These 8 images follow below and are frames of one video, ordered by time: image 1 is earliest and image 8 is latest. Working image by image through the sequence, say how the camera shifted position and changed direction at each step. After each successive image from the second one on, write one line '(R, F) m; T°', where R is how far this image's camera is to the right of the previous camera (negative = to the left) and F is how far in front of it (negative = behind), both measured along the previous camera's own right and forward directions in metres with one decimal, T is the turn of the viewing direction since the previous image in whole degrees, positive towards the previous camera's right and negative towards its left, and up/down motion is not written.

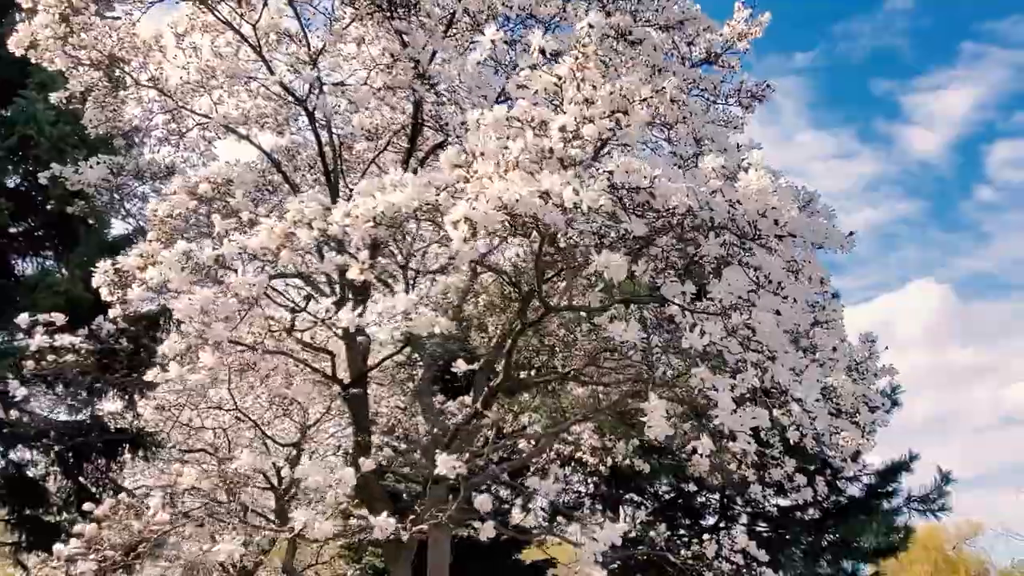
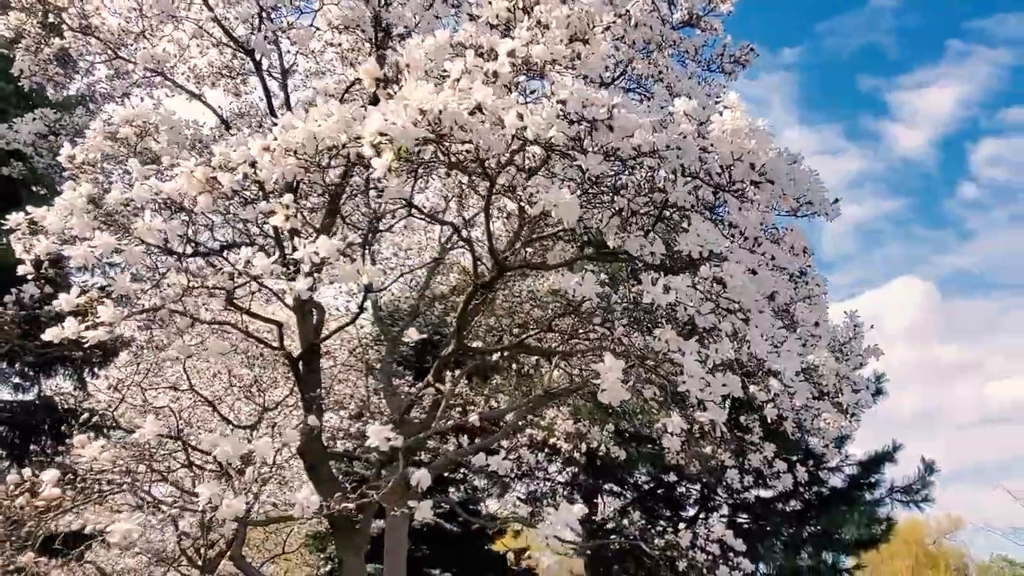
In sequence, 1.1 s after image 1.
(+0.2, +0.4) m; +1°
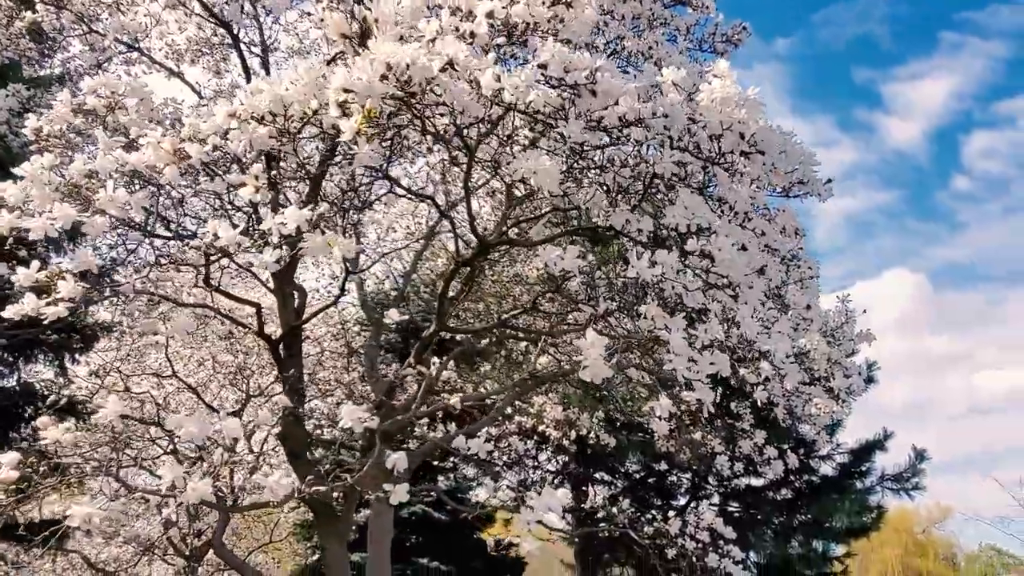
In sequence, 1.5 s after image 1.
(+0.1, +0.1) m; +1°
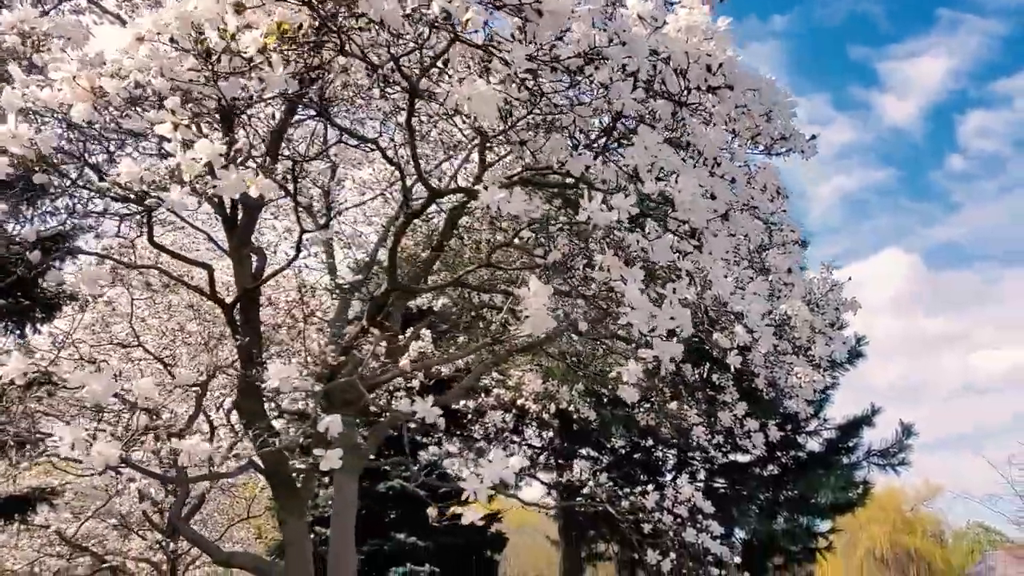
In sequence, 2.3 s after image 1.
(+0.2, +0.3) m; 0°
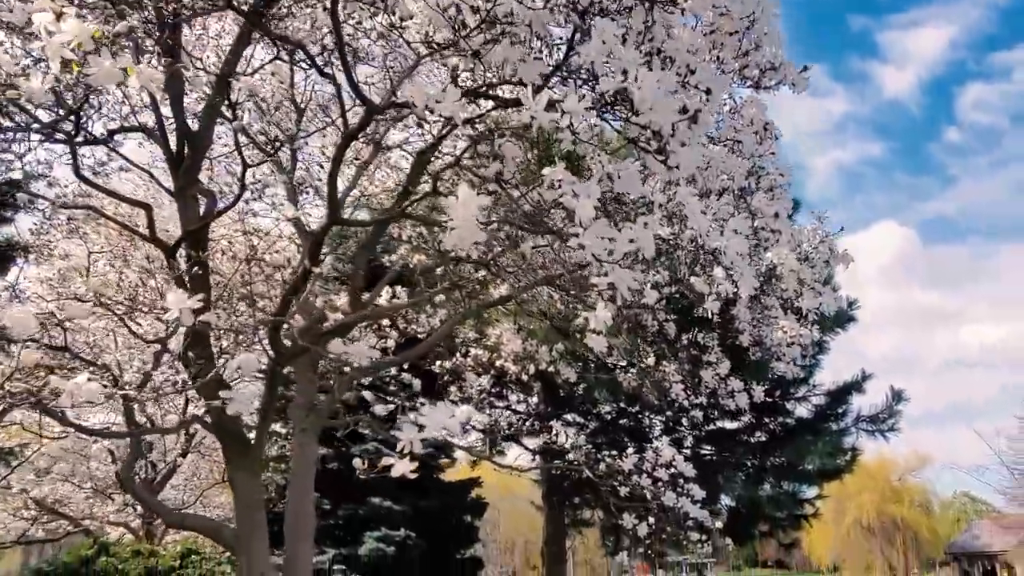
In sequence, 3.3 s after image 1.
(+0.2, +0.4) m; 0°
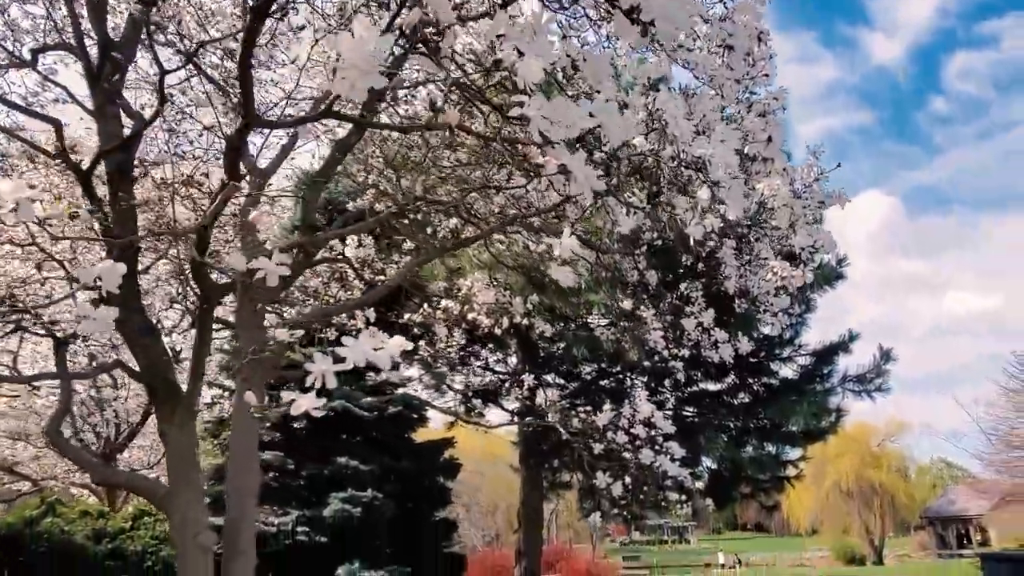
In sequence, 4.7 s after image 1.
(+0.2, +0.5) m; +1°
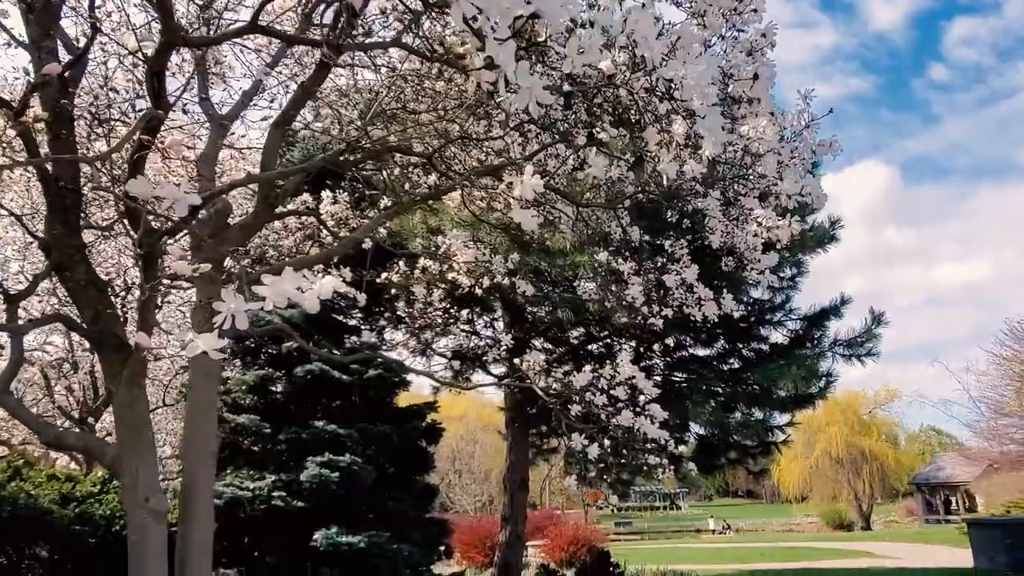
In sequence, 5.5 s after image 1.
(+0.2, +0.3) m; 0°
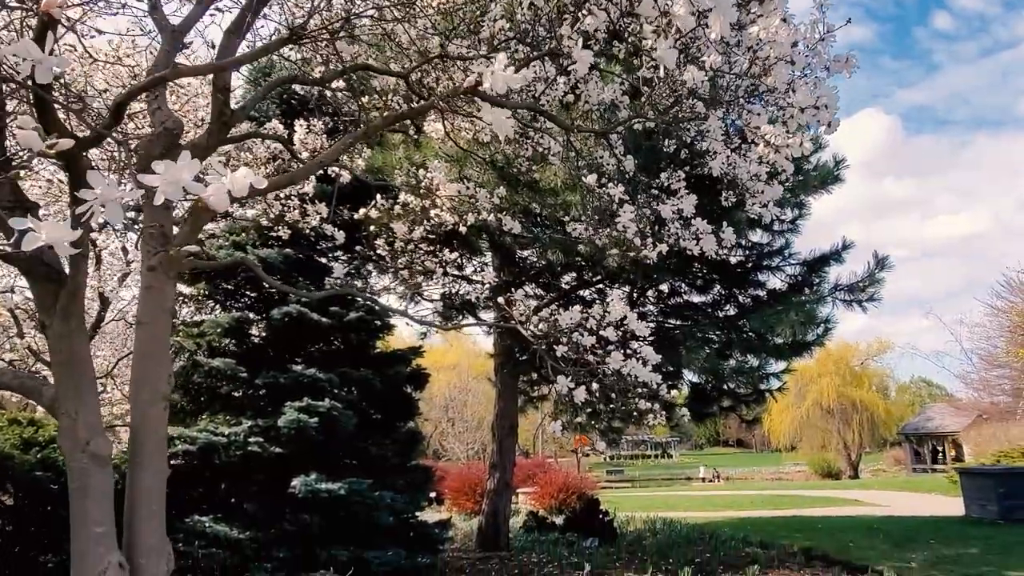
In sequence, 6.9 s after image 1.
(+0.1, +0.5) m; 0°
